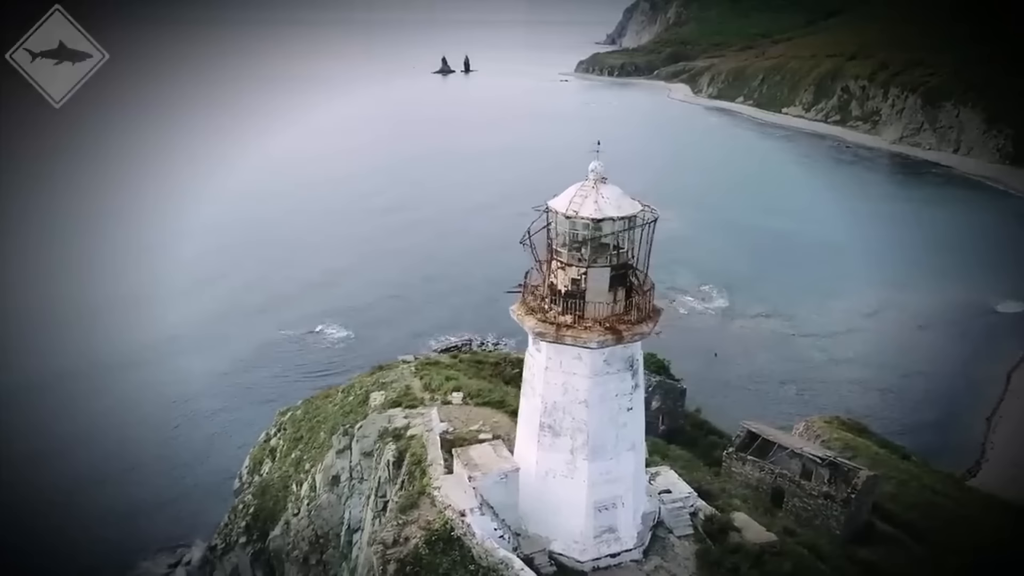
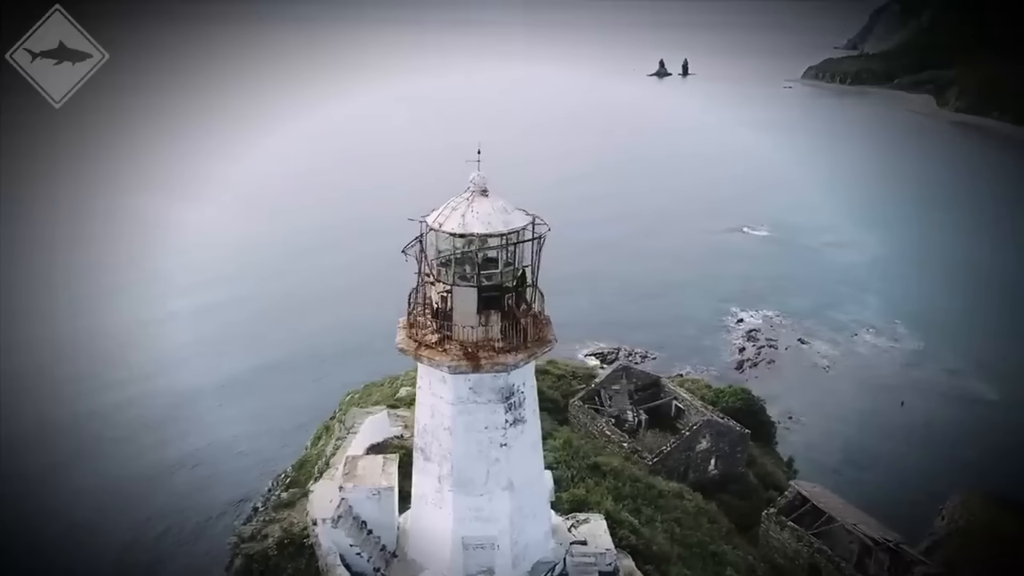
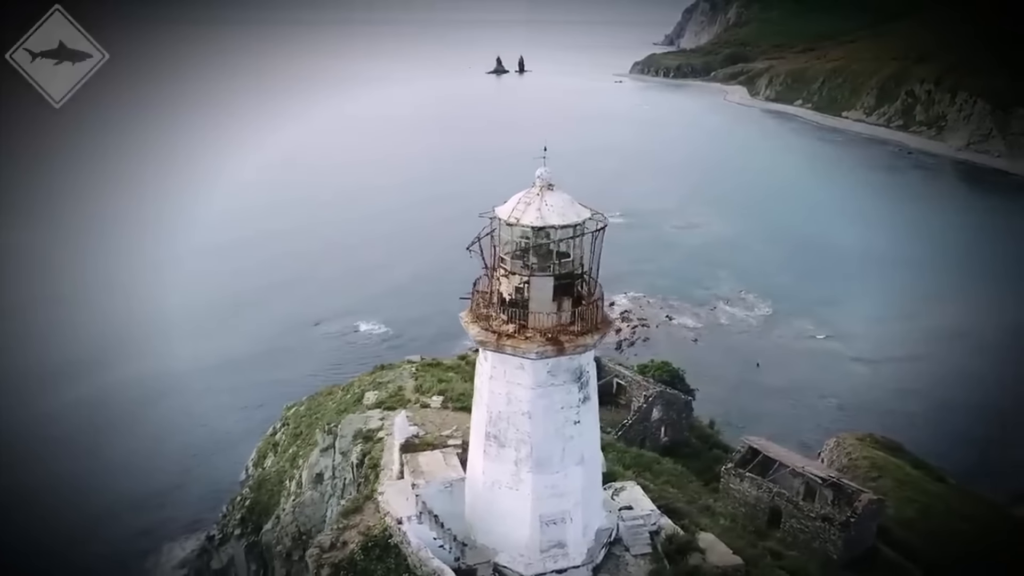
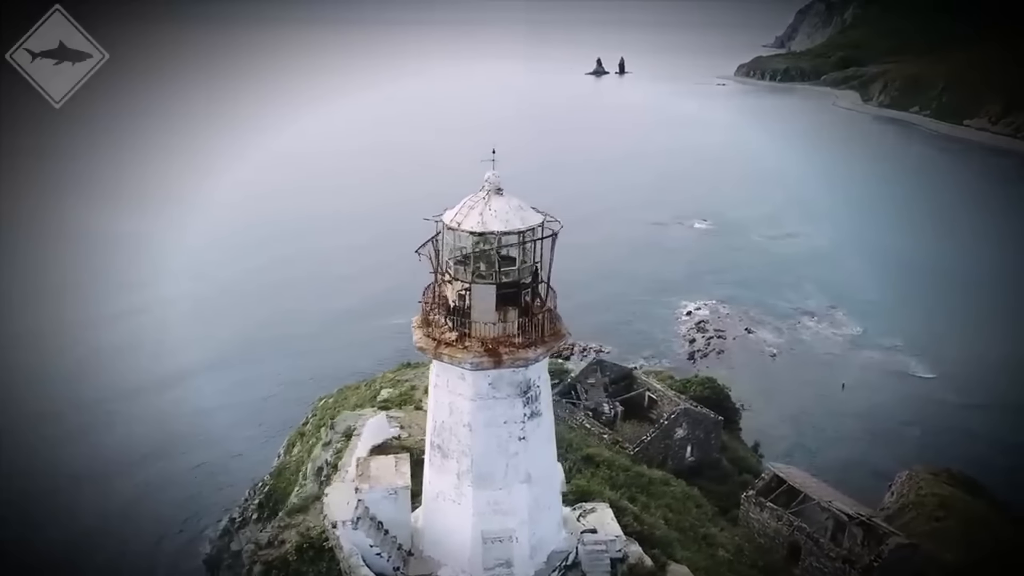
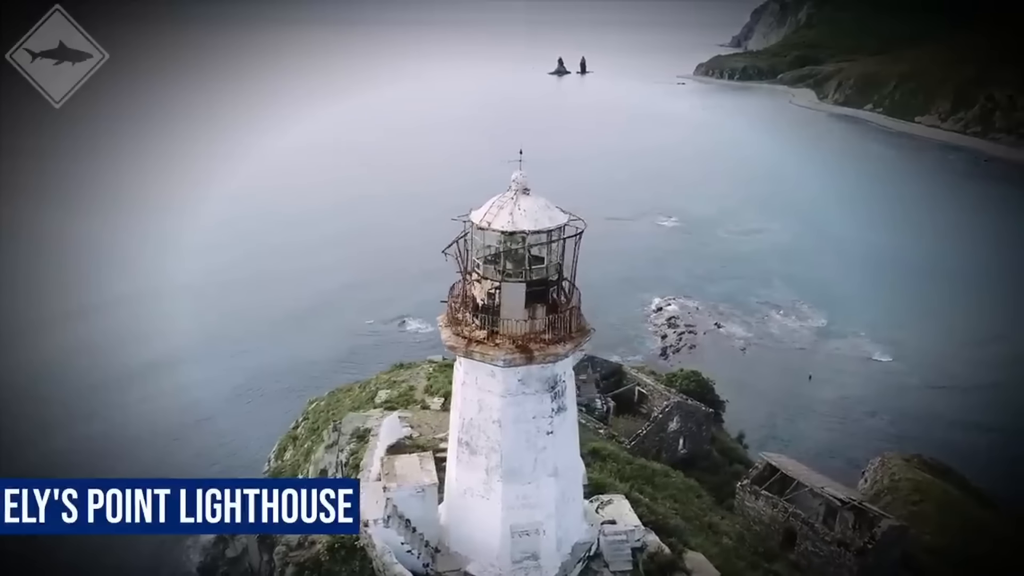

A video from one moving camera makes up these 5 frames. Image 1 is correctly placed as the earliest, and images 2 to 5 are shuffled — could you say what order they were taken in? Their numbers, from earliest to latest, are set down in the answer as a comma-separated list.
3, 5, 4, 2
